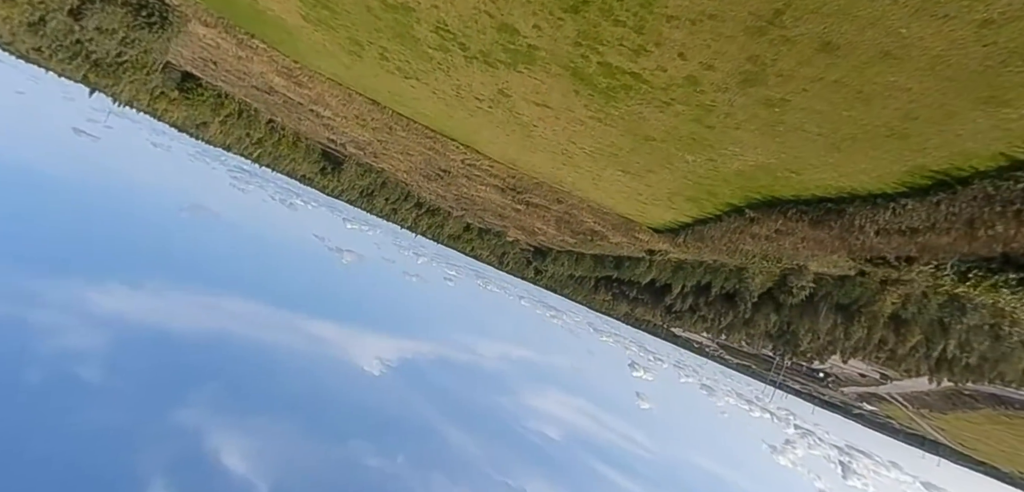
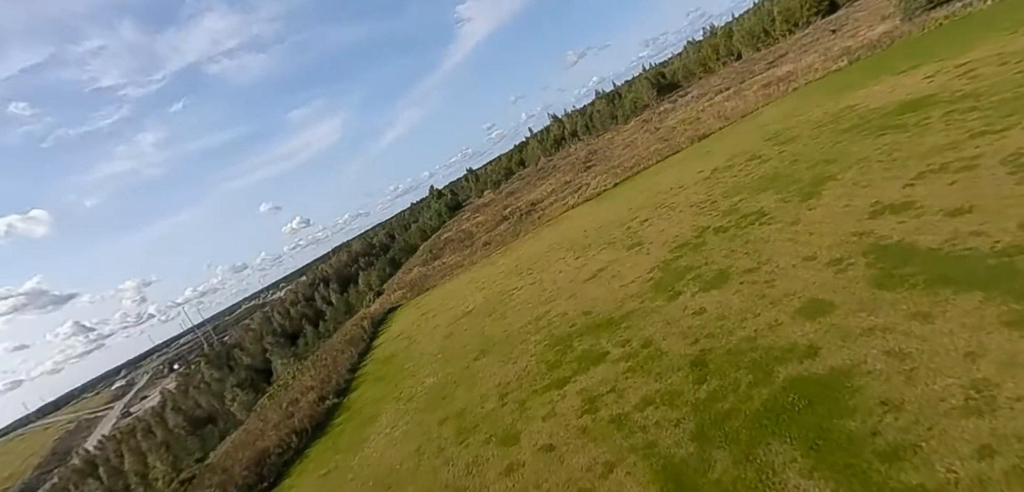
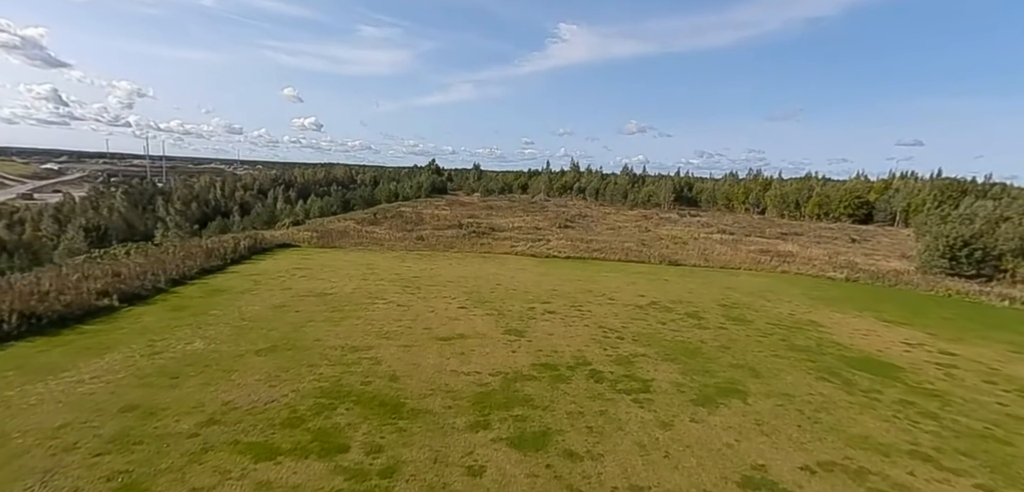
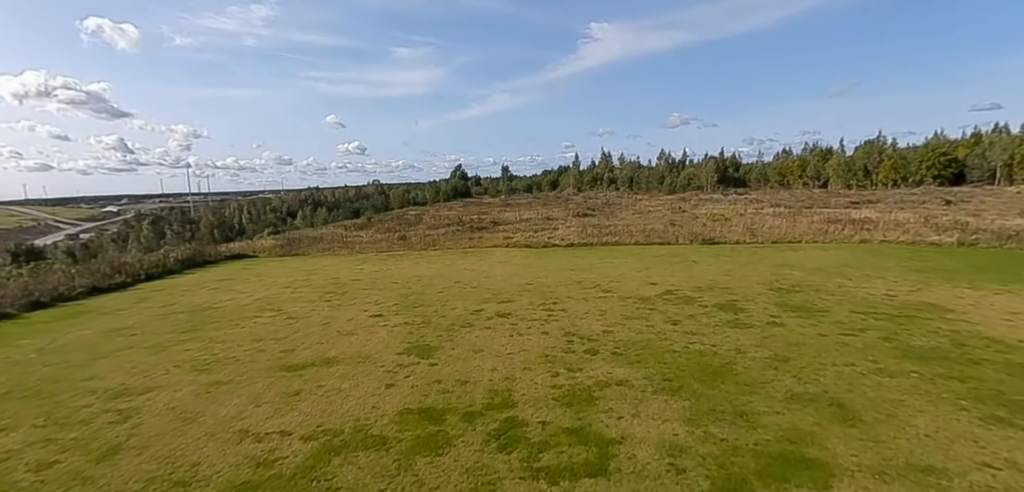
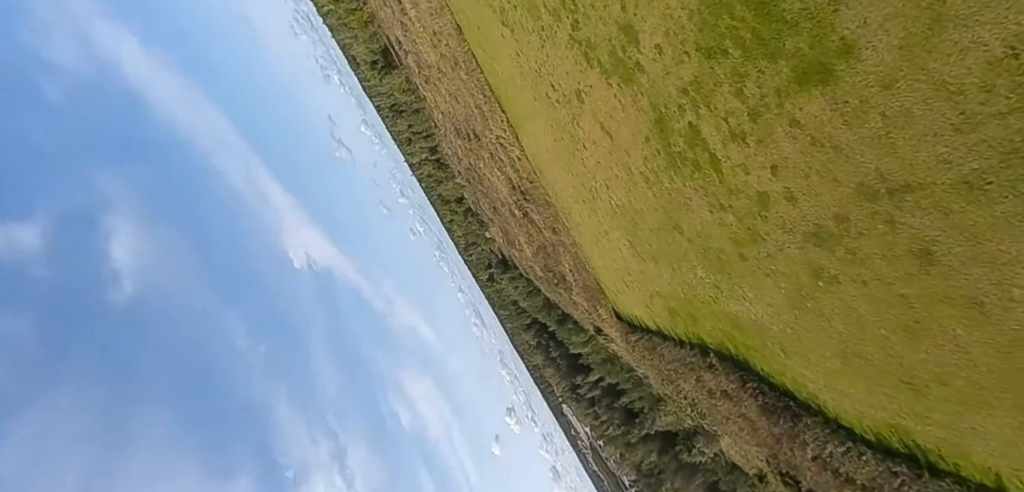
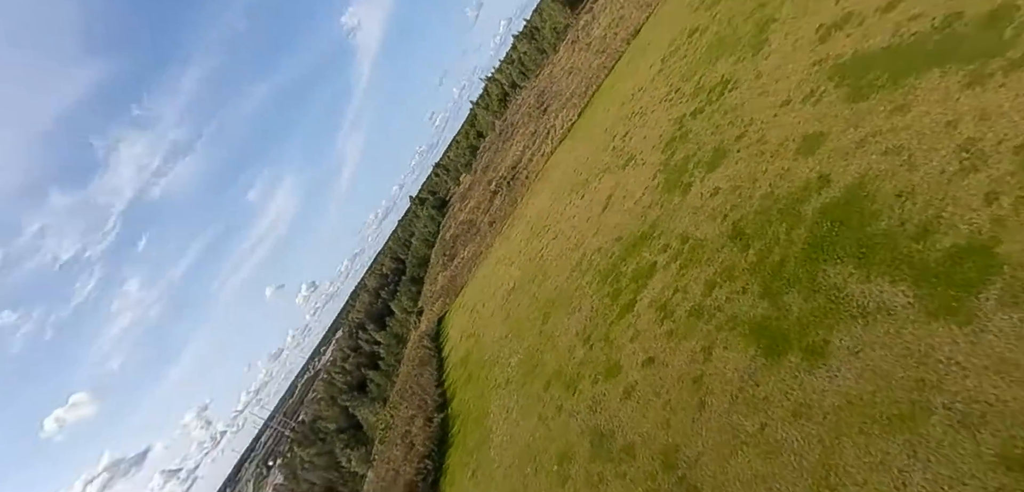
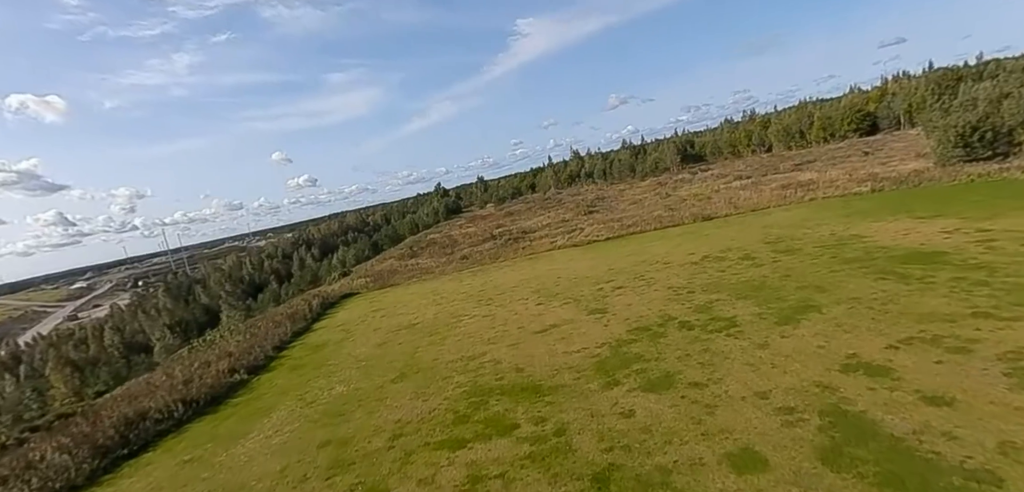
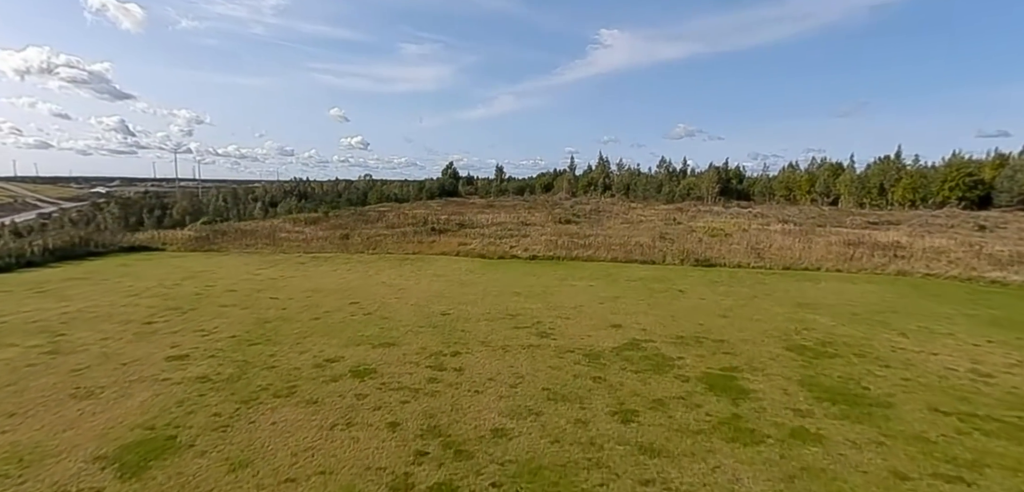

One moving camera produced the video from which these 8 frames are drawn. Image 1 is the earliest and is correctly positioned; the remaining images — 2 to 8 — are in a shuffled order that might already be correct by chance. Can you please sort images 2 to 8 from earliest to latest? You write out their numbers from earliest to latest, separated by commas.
5, 6, 2, 7, 3, 4, 8
